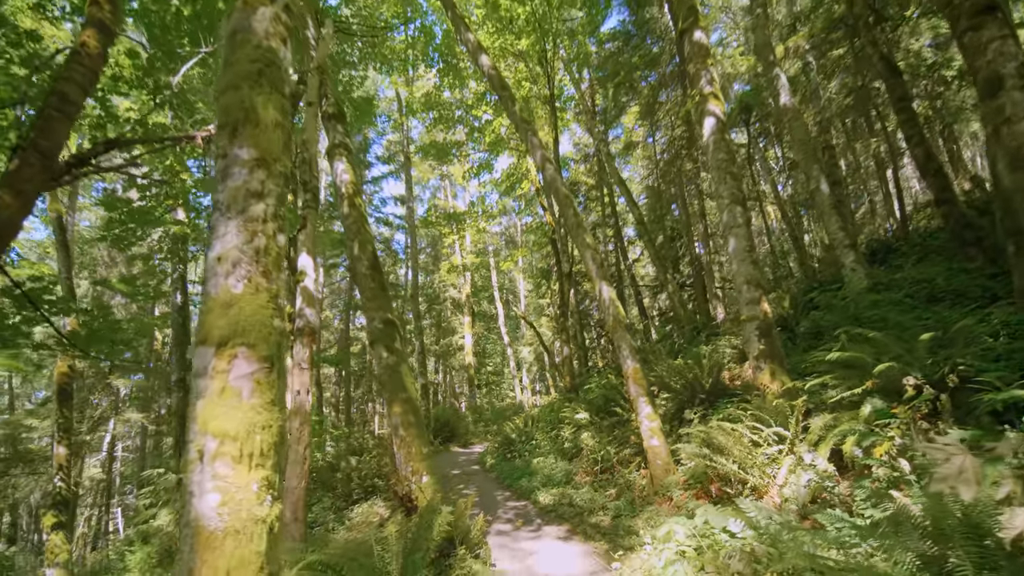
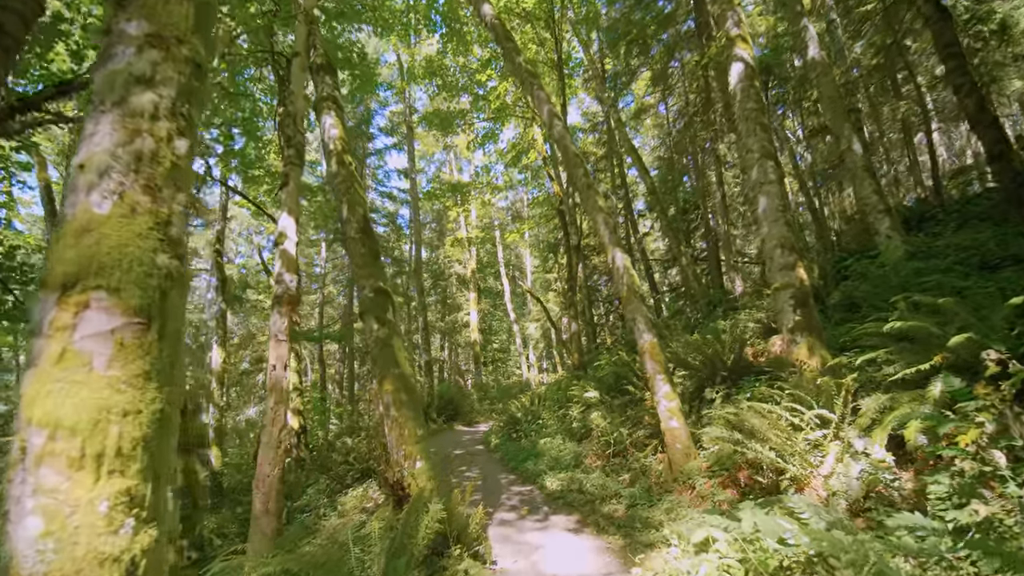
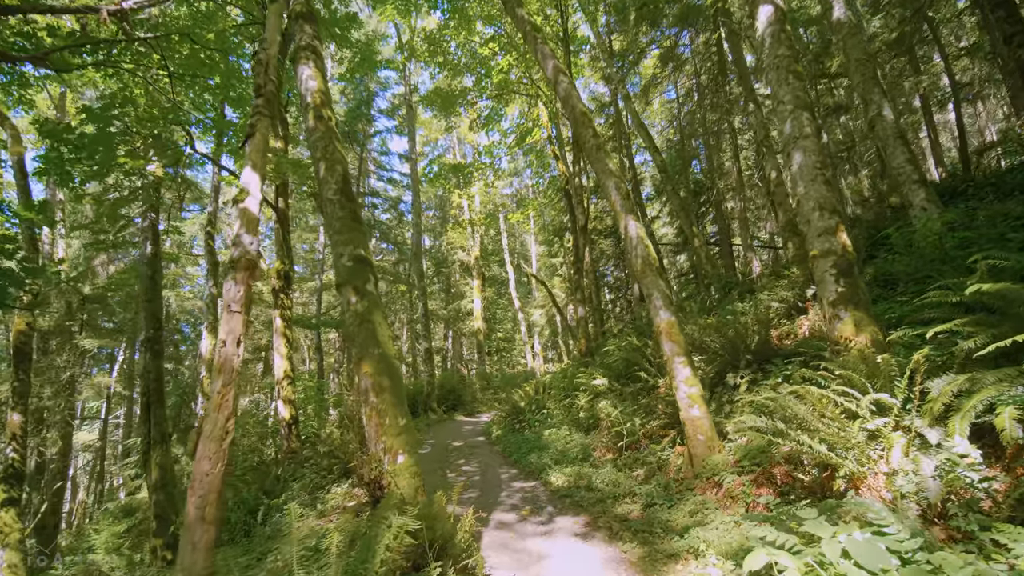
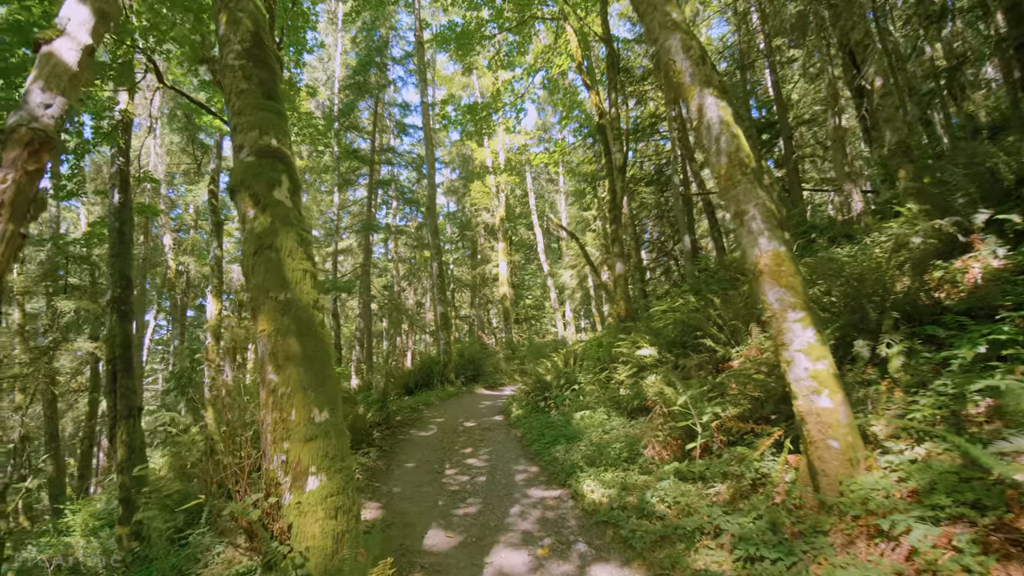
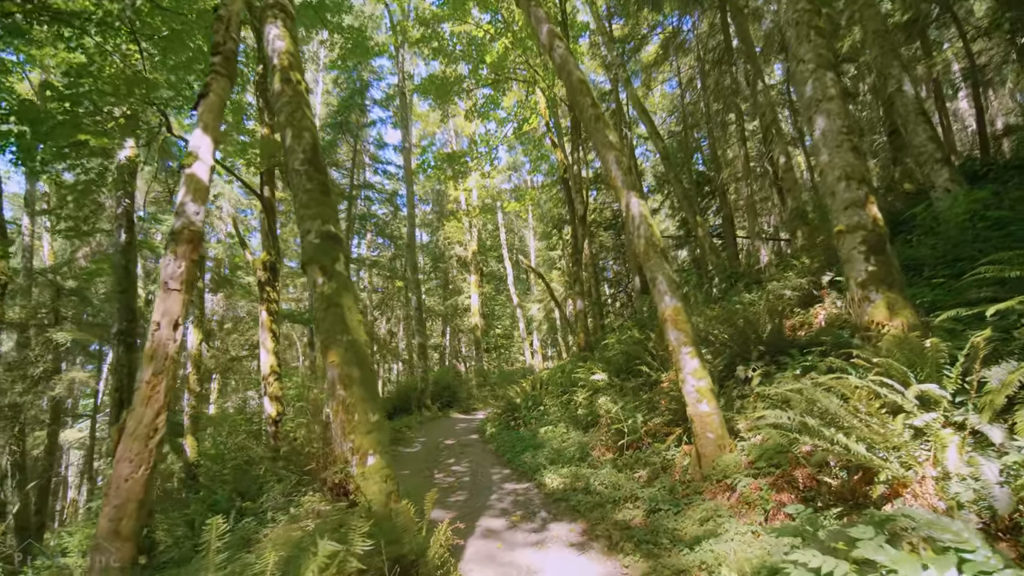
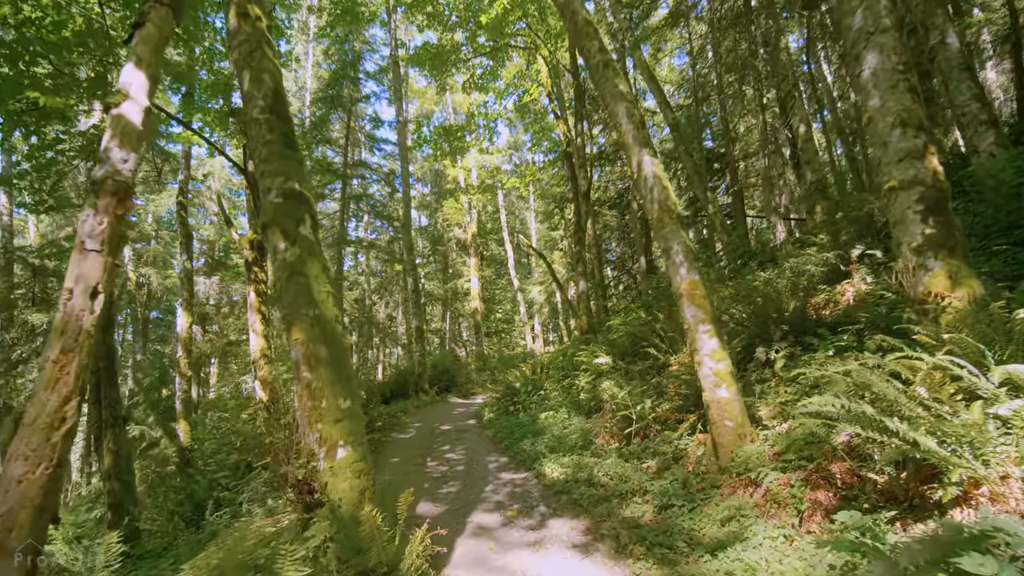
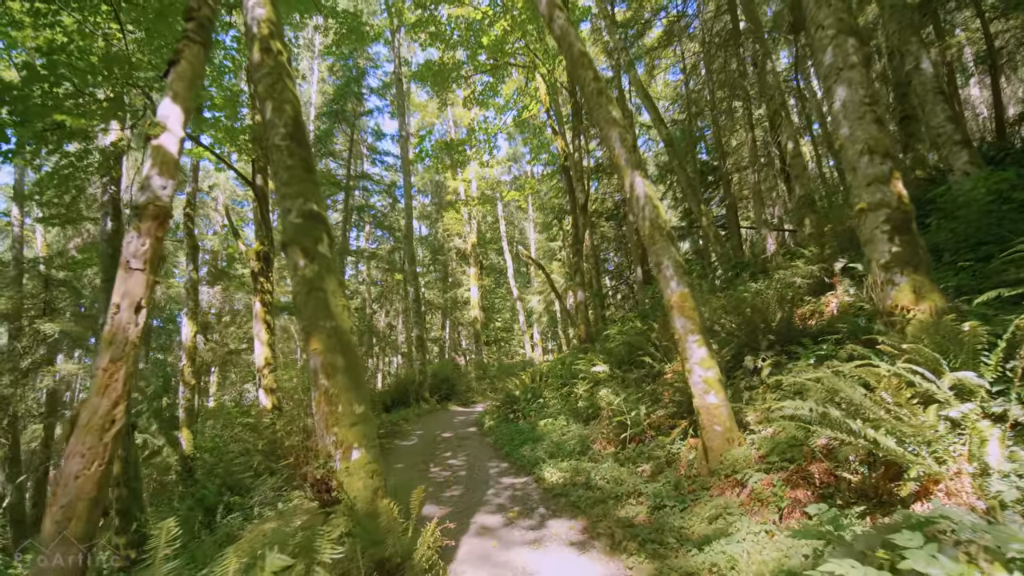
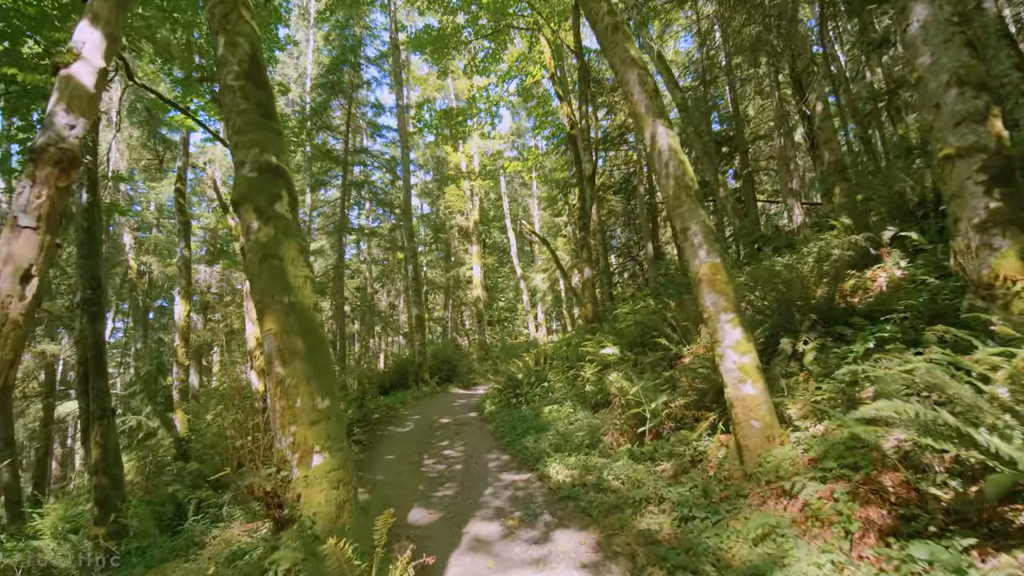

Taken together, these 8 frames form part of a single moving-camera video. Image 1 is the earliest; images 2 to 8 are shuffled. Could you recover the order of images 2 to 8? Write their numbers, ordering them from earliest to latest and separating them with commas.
2, 3, 5, 7, 6, 8, 4
